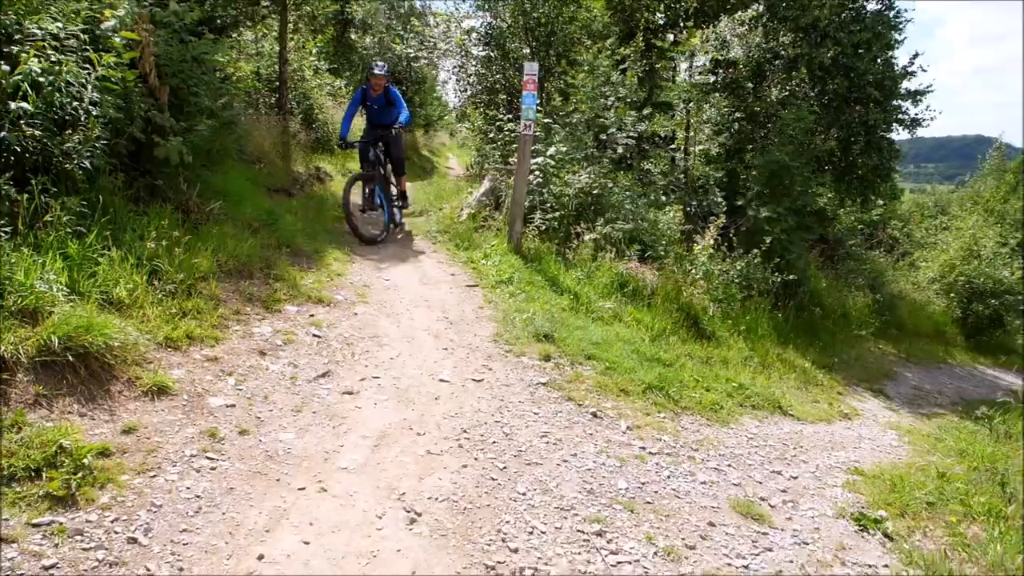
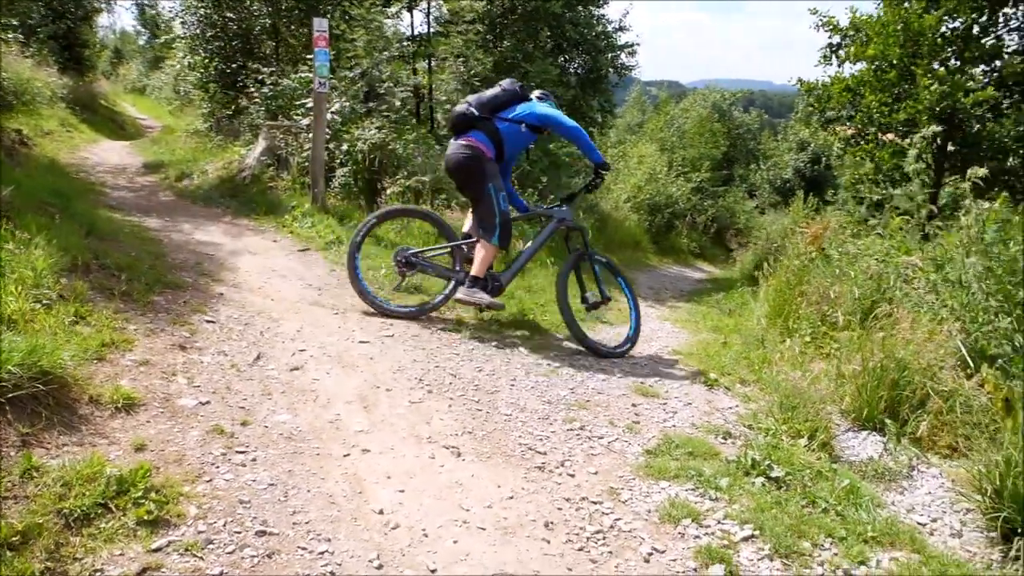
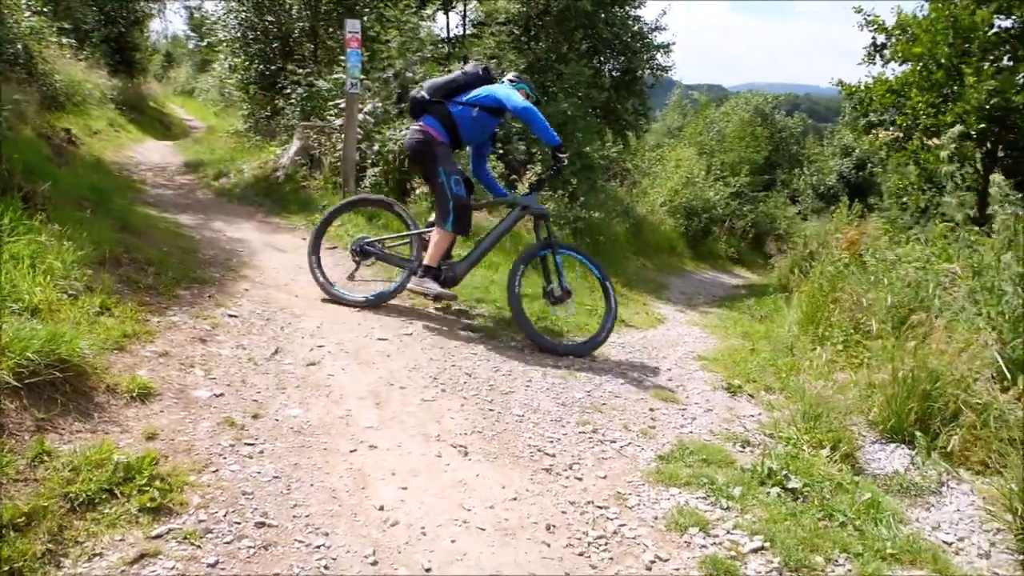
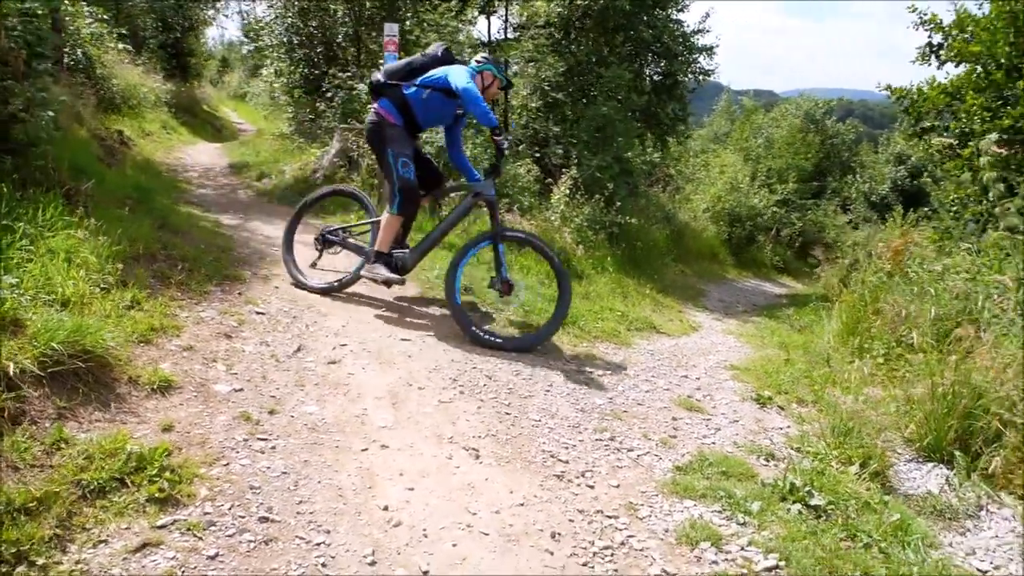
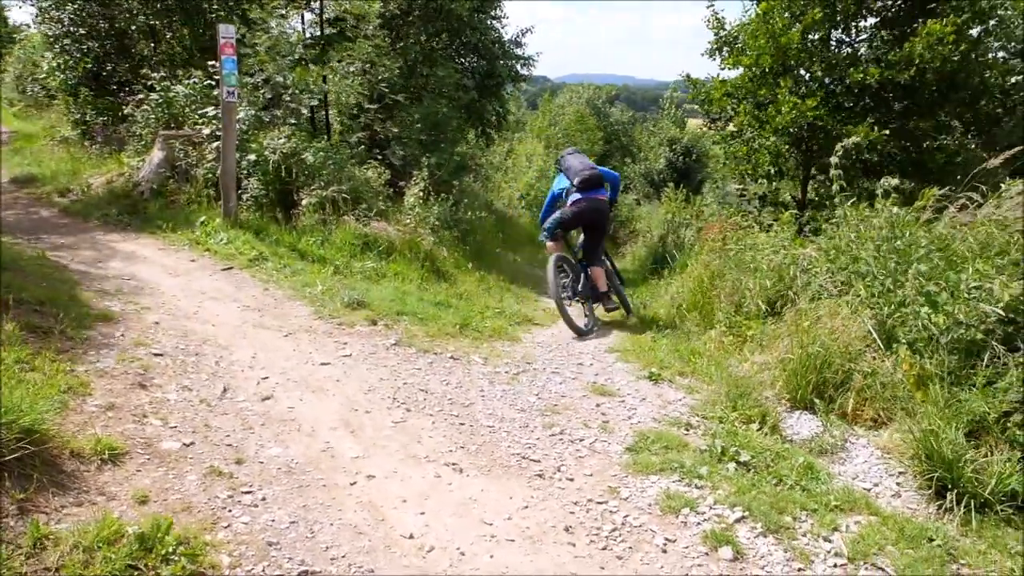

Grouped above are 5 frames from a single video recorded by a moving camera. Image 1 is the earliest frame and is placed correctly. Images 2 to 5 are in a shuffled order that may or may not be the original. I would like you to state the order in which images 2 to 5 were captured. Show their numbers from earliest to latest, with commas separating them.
4, 3, 2, 5
